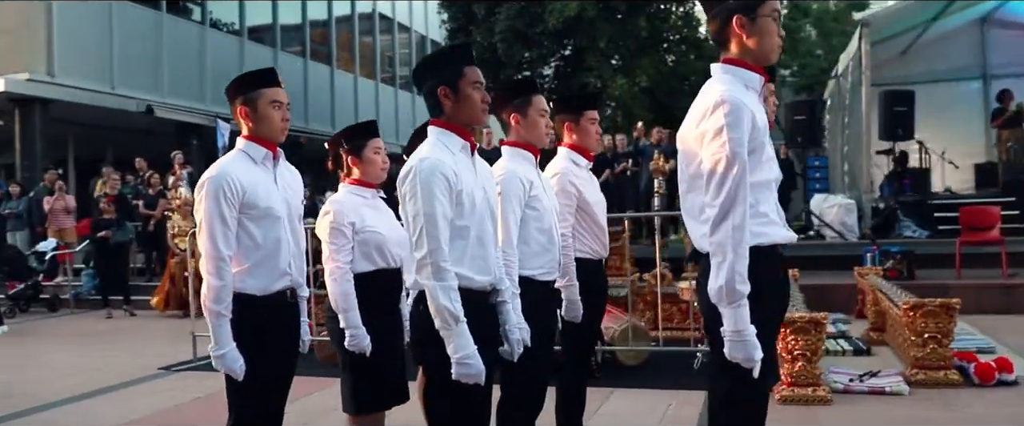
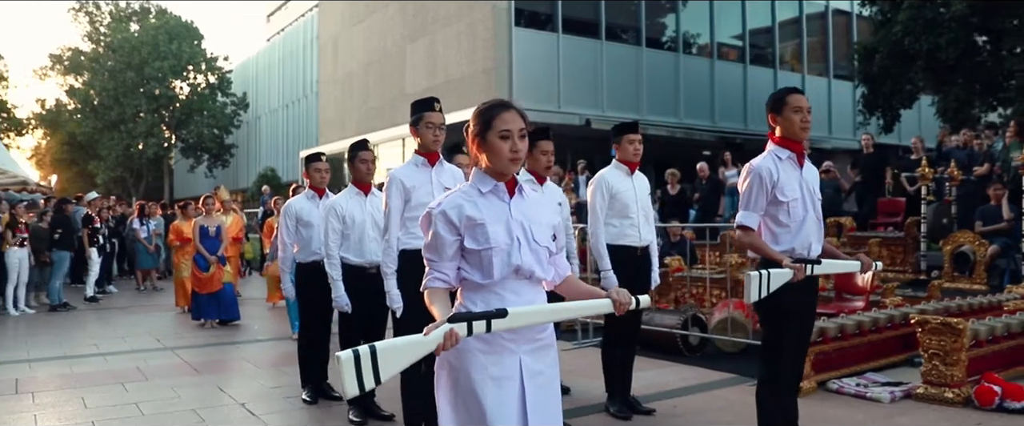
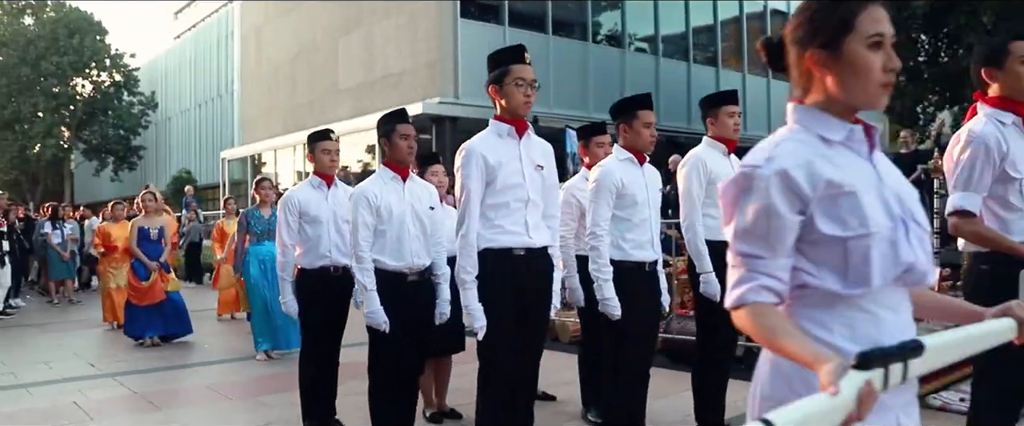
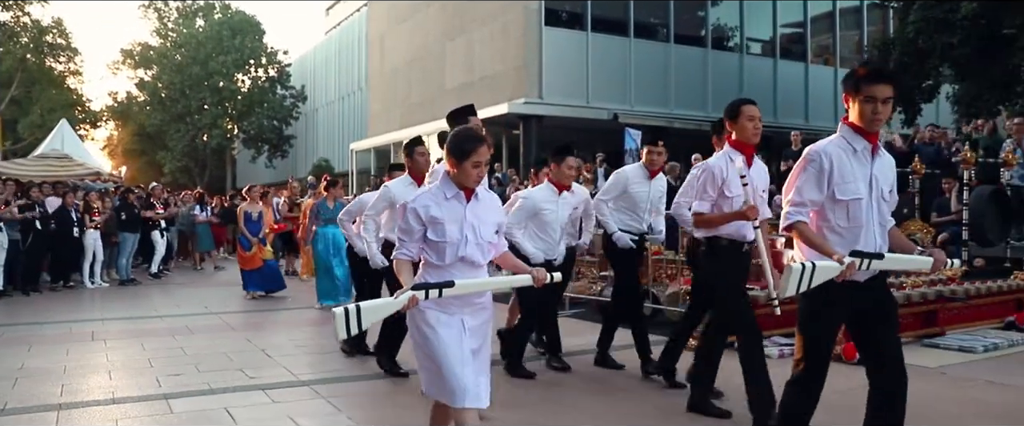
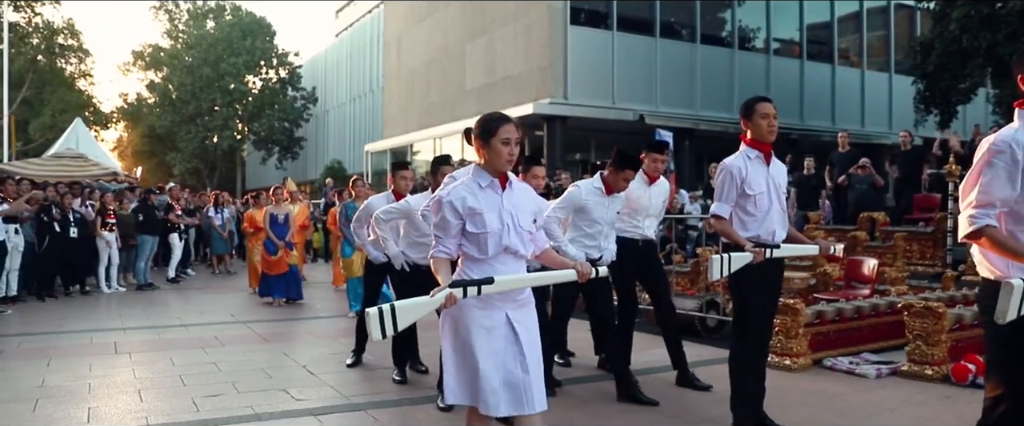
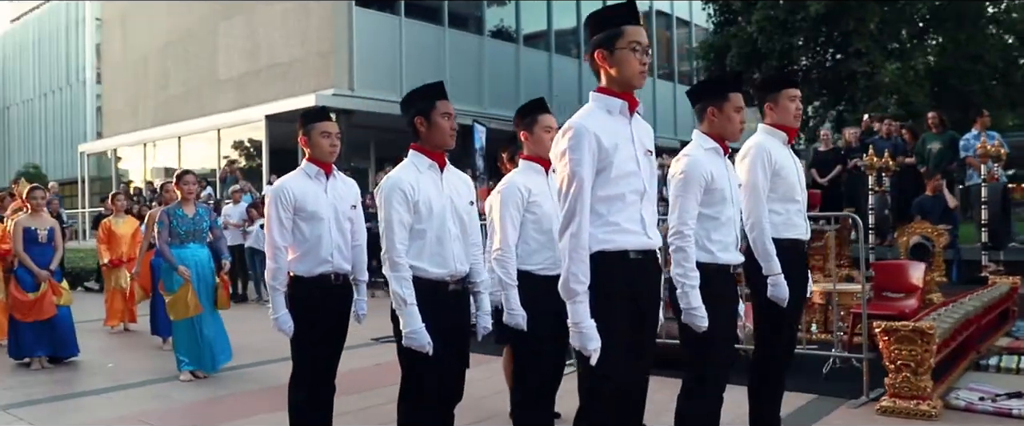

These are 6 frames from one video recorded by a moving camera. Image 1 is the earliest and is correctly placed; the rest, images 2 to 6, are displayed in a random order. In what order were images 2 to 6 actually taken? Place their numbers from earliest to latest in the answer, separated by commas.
6, 3, 2, 5, 4
